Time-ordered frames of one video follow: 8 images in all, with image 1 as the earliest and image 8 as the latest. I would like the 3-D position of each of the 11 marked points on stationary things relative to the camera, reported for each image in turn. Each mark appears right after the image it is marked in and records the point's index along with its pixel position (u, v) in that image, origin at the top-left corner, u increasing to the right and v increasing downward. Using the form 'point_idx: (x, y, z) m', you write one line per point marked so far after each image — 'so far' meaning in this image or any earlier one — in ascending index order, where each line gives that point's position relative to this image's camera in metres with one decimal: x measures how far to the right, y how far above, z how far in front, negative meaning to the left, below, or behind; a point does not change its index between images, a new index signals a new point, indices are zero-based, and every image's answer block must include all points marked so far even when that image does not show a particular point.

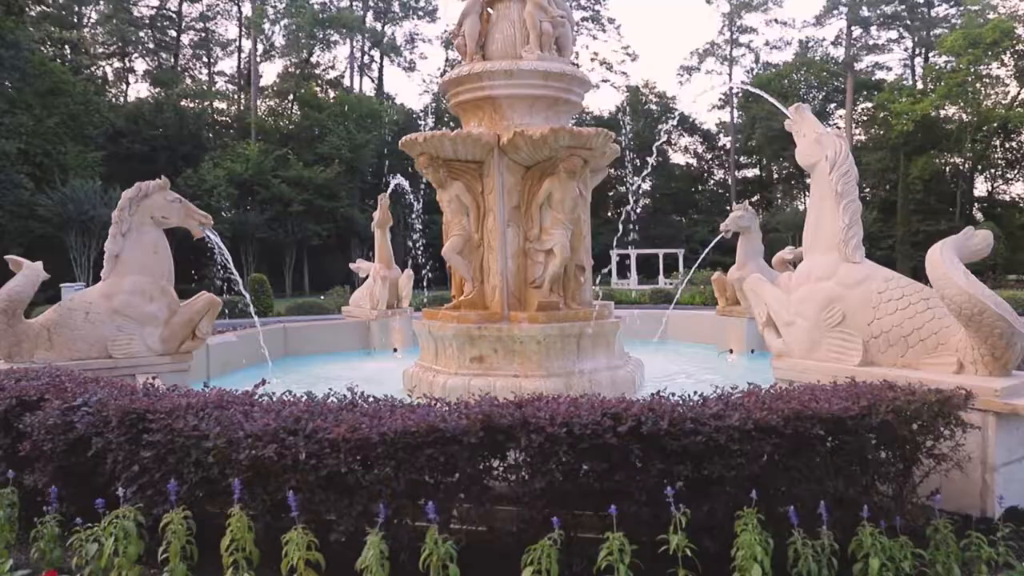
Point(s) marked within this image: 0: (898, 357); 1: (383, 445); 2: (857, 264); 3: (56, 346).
0: (+2.4, -0.4, +4.7) m
1: (-0.6, -0.7, +3.3) m
2: (+2.3, +0.2, +4.9) m
3: (-3.4, -0.4, +5.7) m
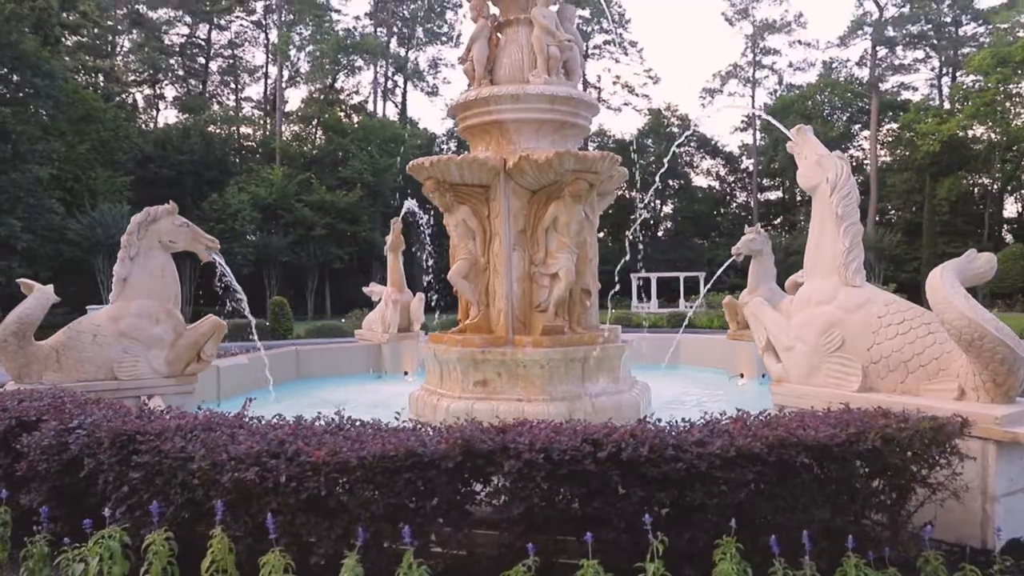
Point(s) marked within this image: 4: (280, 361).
0: (+2.3, -0.6, +4.6) m
1: (-0.7, -0.8, +3.3) m
2: (+2.2, 0.0, +4.9) m
3: (-3.4, -0.6, +5.8) m
4: (-3.0, -1.0, +9.7) m
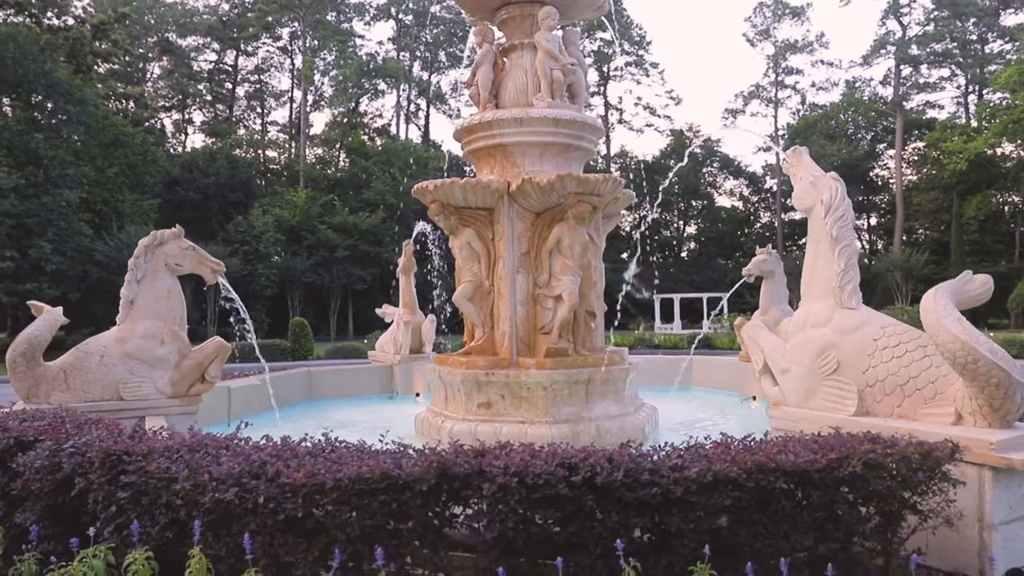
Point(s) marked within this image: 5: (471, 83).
0: (+2.3, -0.7, +4.5) m
1: (-0.8, -0.9, +3.3) m
2: (+2.2, -0.1, +4.8) m
3: (-3.5, -0.8, +5.9) m
4: (-2.9, -1.3, +9.8) m
5: (-0.4, +2.2, +8.0) m
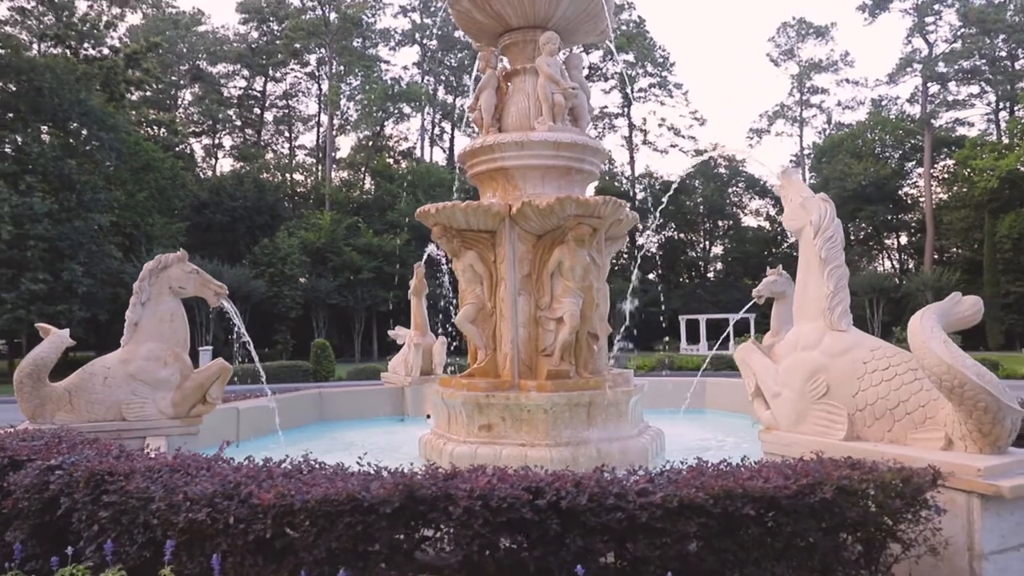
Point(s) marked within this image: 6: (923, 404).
0: (+2.2, -0.8, +4.4) m
1: (-0.9, -1.0, +3.3) m
2: (+2.1, -0.3, +4.7) m
3: (-3.5, -1.0, +6.1) m
4: (-2.7, -1.5, +9.9) m
5: (-0.4, +1.9, +8.1) m
6: (+2.3, -0.7, +4.3) m
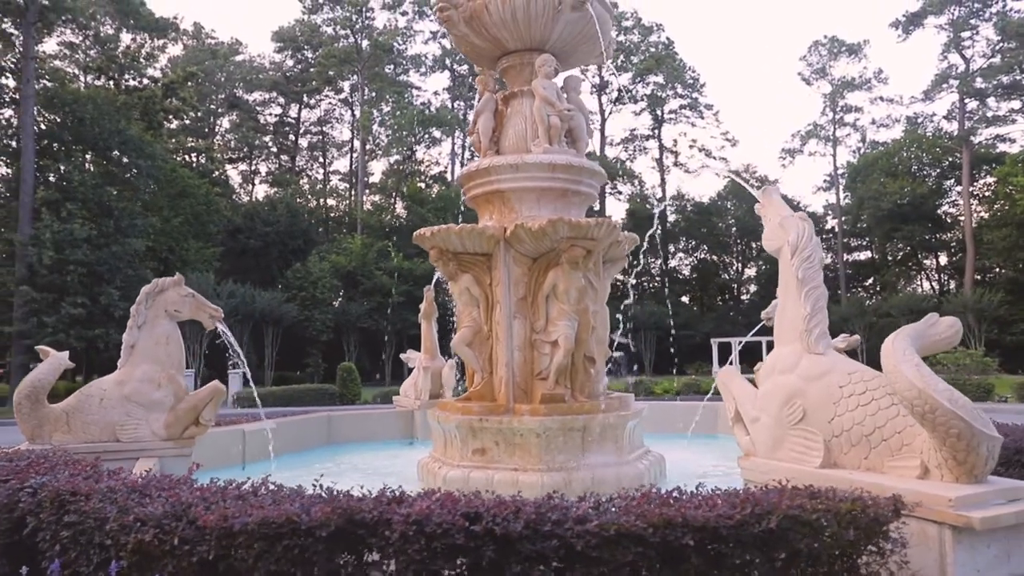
0: (+2.0, -1.0, +4.3) m
1: (-1.2, -1.1, +3.3) m
2: (+1.9, -0.4, +4.6) m
3: (-3.6, -1.2, +6.2) m
4: (-2.7, -1.8, +10.0) m
5: (-0.4, +1.7, +8.1) m
6: (+2.1, -0.8, +4.1) m
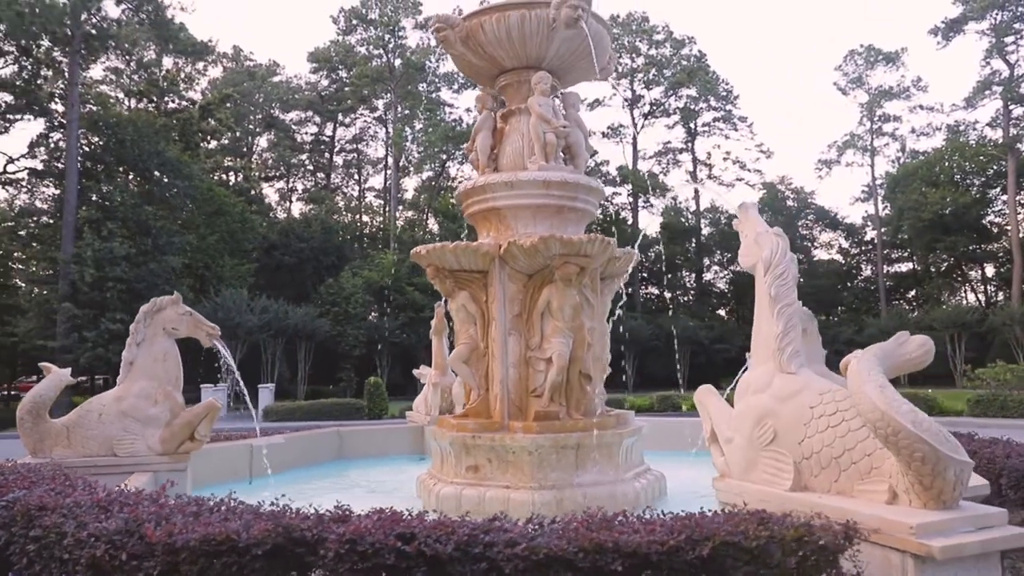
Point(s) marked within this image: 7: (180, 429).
0: (+1.7, -1.1, +4.1) m
1: (-1.4, -1.2, +3.4) m
2: (+1.7, -0.5, +4.5) m
3: (-3.7, -1.3, +6.4) m
4: (-2.6, -2.1, +10.1) m
5: (-0.4, +1.5, +8.2) m
6: (+1.9, -0.9, +4.0) m
7: (-2.9, -1.2, +6.5) m
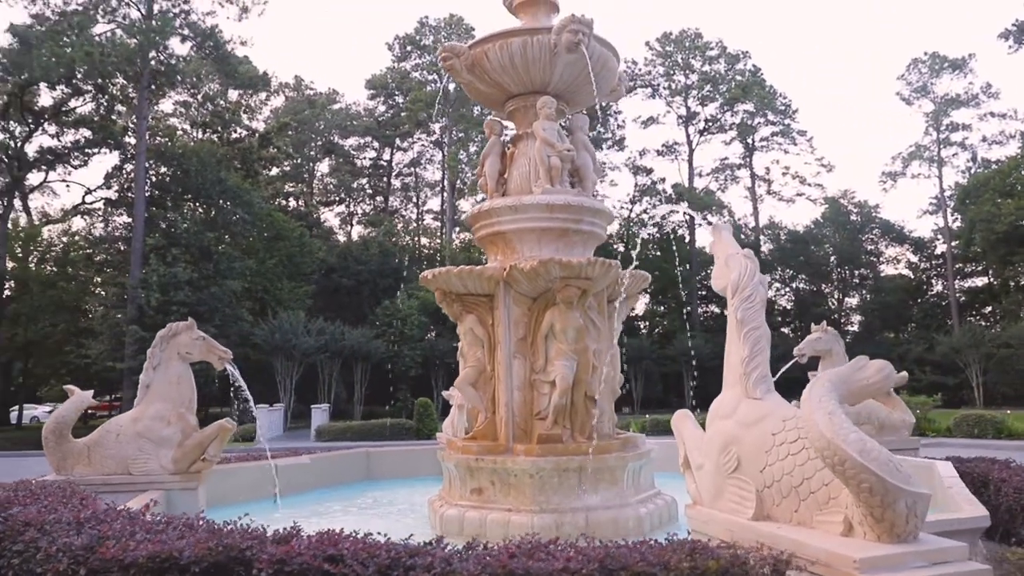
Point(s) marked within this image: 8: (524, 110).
0: (+1.5, -1.2, +4.0) m
1: (-1.8, -1.3, +3.5) m
2: (+1.4, -0.7, +4.4) m
3: (-3.8, -1.6, +6.7) m
4: (-2.2, -2.4, +10.3) m
5: (-0.3, +1.3, +8.3) m
6: (+1.6, -1.0, +3.9) m
7: (-2.9, -1.4, +6.8) m
8: (+0.1, +1.9, +8.3) m
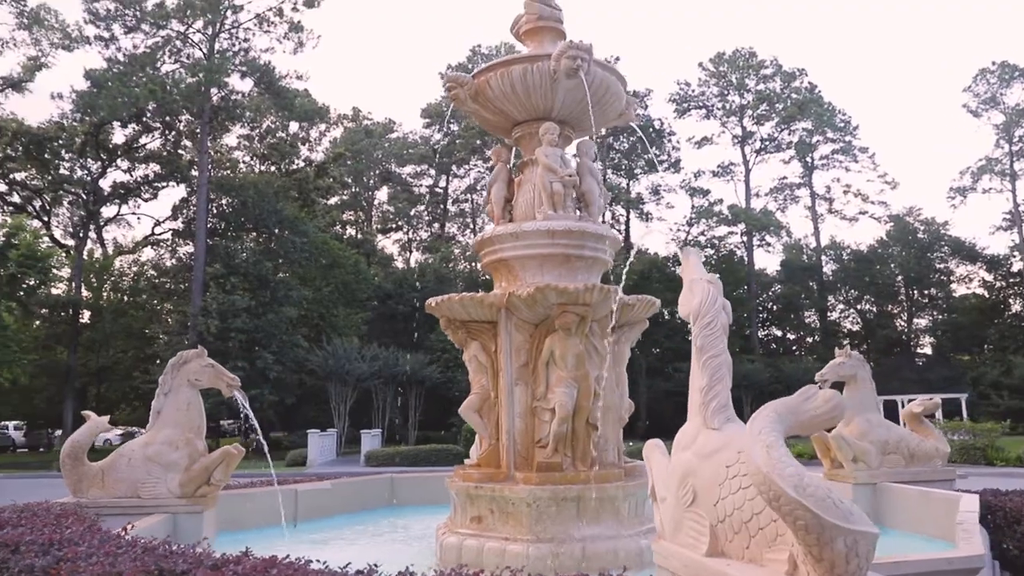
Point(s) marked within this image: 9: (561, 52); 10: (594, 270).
0: (+1.2, -1.3, +3.9) m
1: (-2.1, -1.5, +3.7) m
2: (+1.2, -0.8, +4.3) m
3: (-3.8, -1.8, +7.0) m
4: (-2.0, -2.8, +10.4) m
5: (-0.3, +1.0, +8.4) m
6: (+1.3, -1.1, +3.7) m
7: (-2.9, -1.7, +7.0) m
8: (+0.2, +1.6, +8.3) m
9: (+0.5, +2.3, +7.5) m
10: (+0.8, +0.2, +7.8) m
